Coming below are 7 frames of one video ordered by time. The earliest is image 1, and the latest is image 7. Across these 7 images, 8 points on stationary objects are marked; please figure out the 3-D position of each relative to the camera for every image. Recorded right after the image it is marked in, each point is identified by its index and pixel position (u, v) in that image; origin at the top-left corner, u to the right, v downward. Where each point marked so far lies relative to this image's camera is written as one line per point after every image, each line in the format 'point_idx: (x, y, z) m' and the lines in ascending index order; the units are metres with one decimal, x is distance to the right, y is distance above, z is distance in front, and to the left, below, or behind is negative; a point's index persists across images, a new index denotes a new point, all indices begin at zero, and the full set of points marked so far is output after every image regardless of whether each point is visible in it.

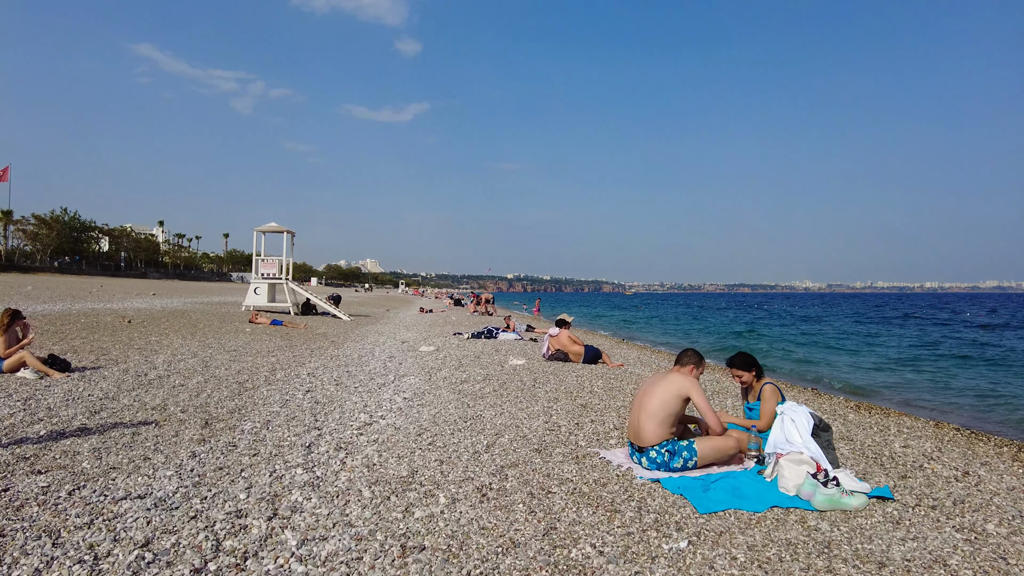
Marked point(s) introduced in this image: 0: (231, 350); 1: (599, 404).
0: (-7.2, -1.6, +16.7) m
1: (+1.1, -1.5, +8.4) m
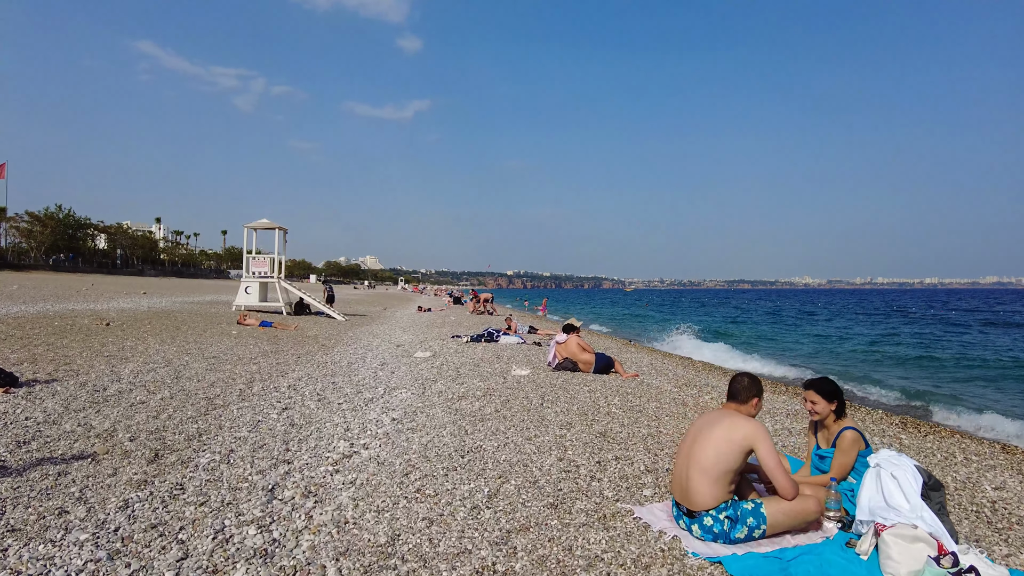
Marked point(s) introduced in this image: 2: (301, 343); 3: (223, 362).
0: (-7.1, -1.6, +15.4) m
1: (+1.2, -1.6, +7.1) m
2: (-6.4, -1.7, +19.9) m
3: (-6.5, -1.7, +14.7) m
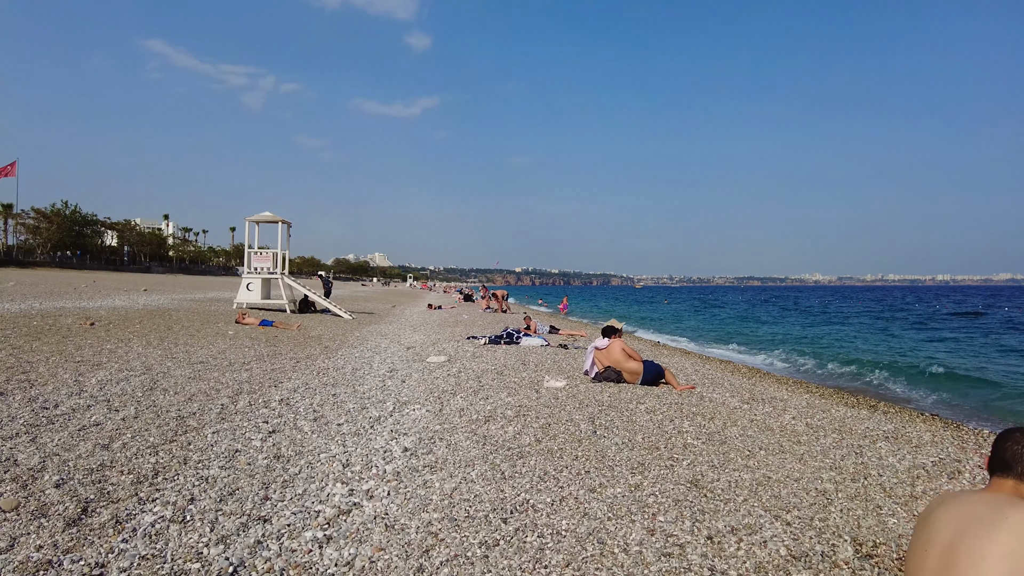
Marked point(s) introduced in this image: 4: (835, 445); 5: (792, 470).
0: (-6.6, -1.6, +13.6) m
1: (+1.6, -1.5, +5.2) m
2: (-5.8, -1.6, +18.1) m
3: (-5.9, -1.6, +12.9) m
4: (+3.5, -1.7, +7.1) m
5: (+2.4, -1.6, +5.7) m
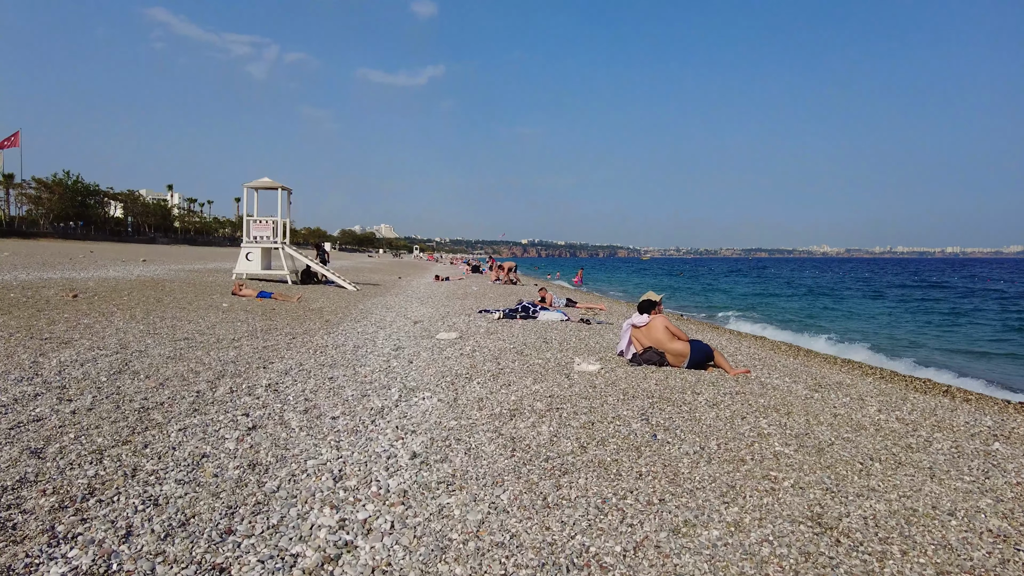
0: (-6.2, -1.0, +12.2) m
1: (+1.9, -1.3, +3.7) m
2: (-5.4, -0.8, +16.7) m
3: (-5.6, -1.0, +11.5) m
4: (+3.8, -1.4, +5.6) m
5: (+2.7, -1.3, +4.2) m
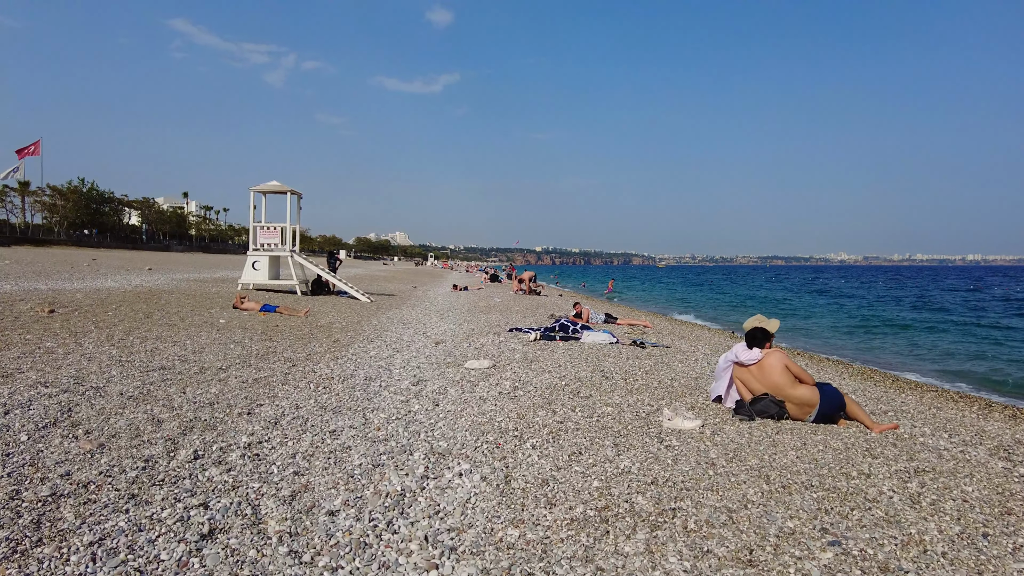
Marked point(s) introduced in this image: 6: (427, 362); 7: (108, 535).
0: (-5.5, -1.2, +10.0) m
1: (+2.4, -1.5, +1.4) m
2: (-4.6, -1.1, +14.4) m
3: (-4.9, -1.3, +9.3) m
4: (+4.4, -1.6, +3.2) m
5: (+3.3, -1.5, +1.8) m
6: (-1.5, -1.3, +11.6) m
7: (-2.6, -1.6, +4.3) m
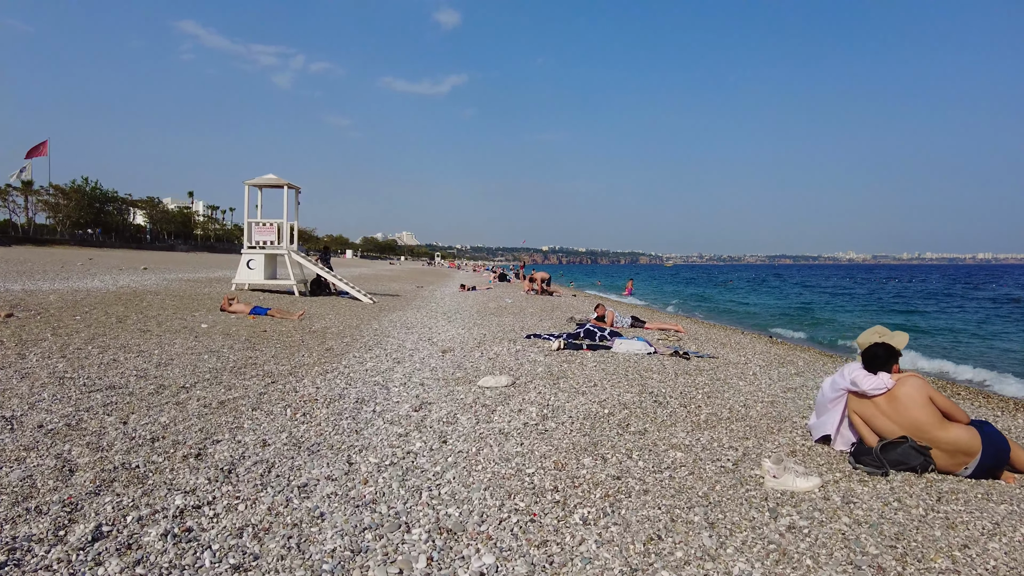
0: (-5.2, -1.3, +8.2) m
1: (+2.7, -1.5, -0.5) m
2: (-4.2, -1.2, +12.6) m
3: (-4.6, -1.3, +7.4) m
4: (+4.6, -1.6, +1.2) m
5: (+3.5, -1.6, -0.1) m
6: (-1.2, -1.3, +9.7) m
7: (-2.4, -1.6, +2.4) m
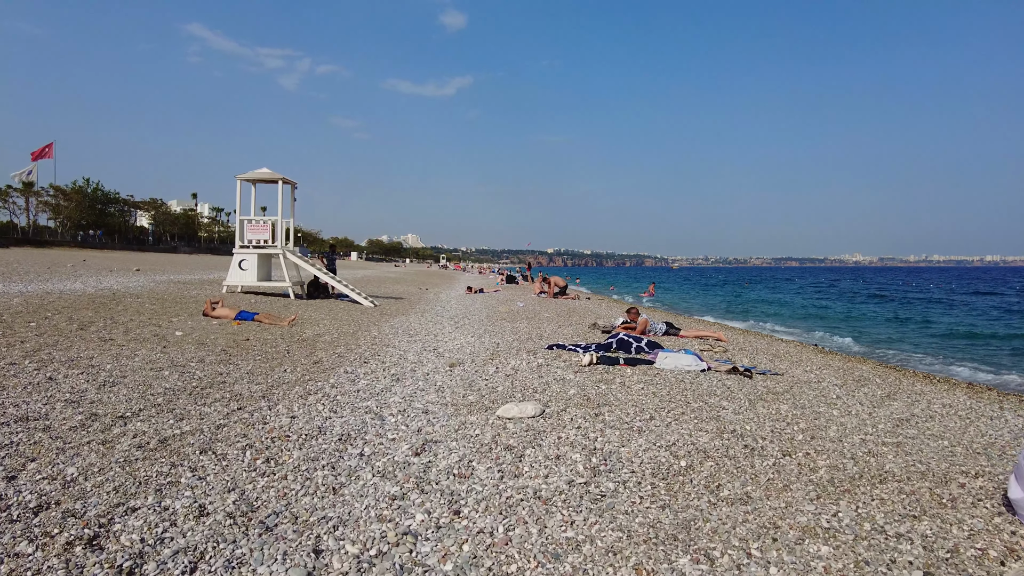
0: (-4.9, -1.3, +6.3) m
1: (+2.9, -1.5, -2.5) m
2: (-3.9, -1.2, +10.7) m
3: (-4.3, -1.4, +5.5) m
4: (+4.8, -1.6, -0.7) m
5: (+3.7, -1.5, -2.1) m
6: (-0.8, -1.3, +7.8) m
7: (-2.1, -1.6, +0.5) m
